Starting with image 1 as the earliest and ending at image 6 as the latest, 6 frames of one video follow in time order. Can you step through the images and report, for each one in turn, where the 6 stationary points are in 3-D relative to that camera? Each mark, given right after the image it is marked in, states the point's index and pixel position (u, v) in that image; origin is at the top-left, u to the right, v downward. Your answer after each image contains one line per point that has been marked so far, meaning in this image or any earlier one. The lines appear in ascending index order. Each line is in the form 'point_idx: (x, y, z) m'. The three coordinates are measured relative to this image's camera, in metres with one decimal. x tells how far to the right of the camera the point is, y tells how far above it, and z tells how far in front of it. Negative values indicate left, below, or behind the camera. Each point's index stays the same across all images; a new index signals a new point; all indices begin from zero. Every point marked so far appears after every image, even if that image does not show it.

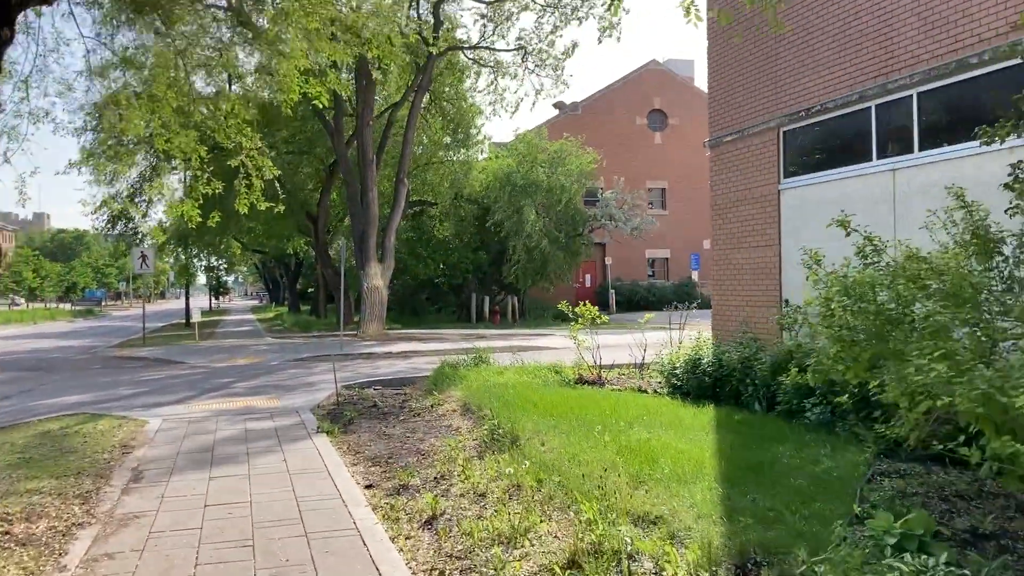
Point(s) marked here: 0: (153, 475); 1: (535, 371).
0: (-2.8, -1.5, +6.6) m
1: (+0.3, -1.1, +11.2) m
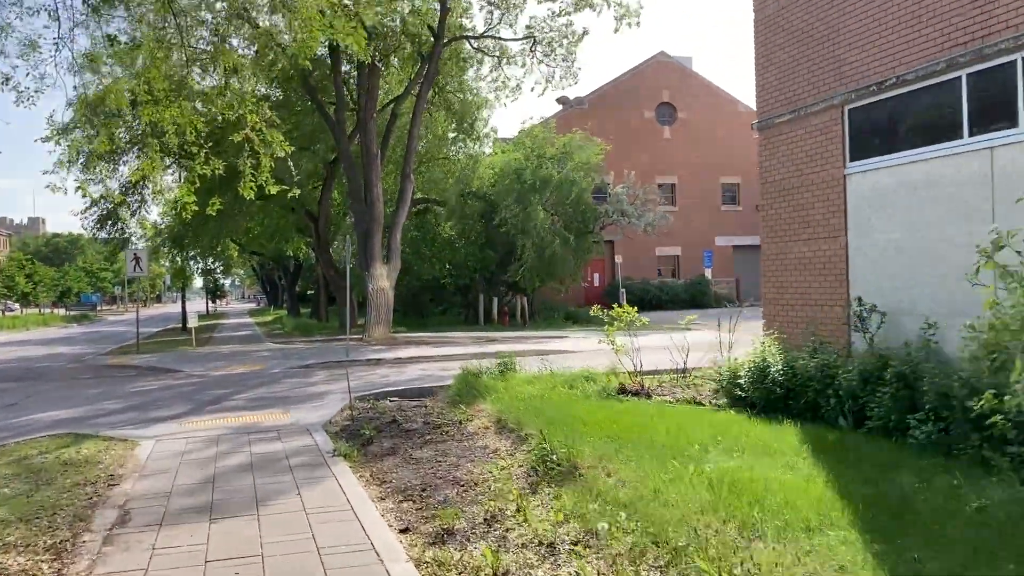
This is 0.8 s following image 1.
0: (-2.4, -1.5, +5.5) m
1: (+0.7, -1.1, +10.1) m
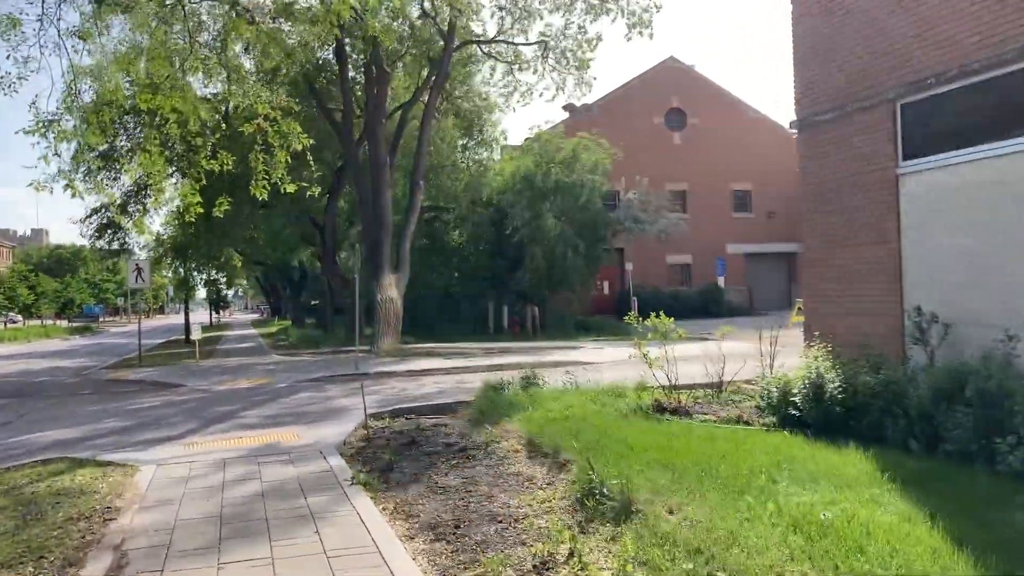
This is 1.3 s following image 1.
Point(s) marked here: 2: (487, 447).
0: (-2.2, -1.6, +4.9) m
1: (+1.0, -1.2, +9.4) m
2: (-0.2, -1.4, +7.6) m
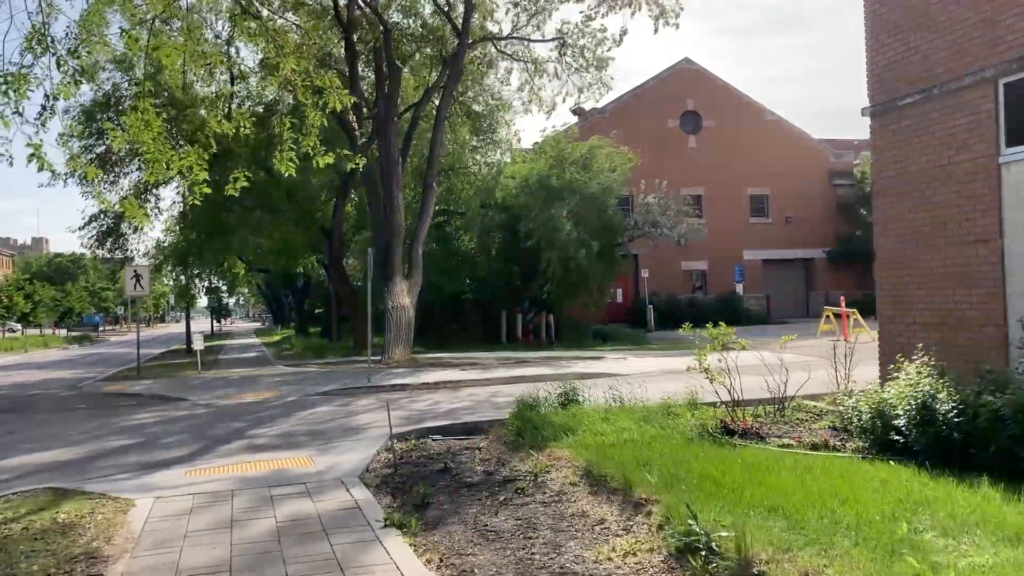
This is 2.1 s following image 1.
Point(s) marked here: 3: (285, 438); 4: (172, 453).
0: (-1.7, -1.6, +3.8) m
1: (+1.4, -1.3, +8.4) m
2: (+0.2, -1.5, +6.5) m
3: (-2.8, -1.8, +10.4) m
4: (-3.9, -1.9, +9.7) m
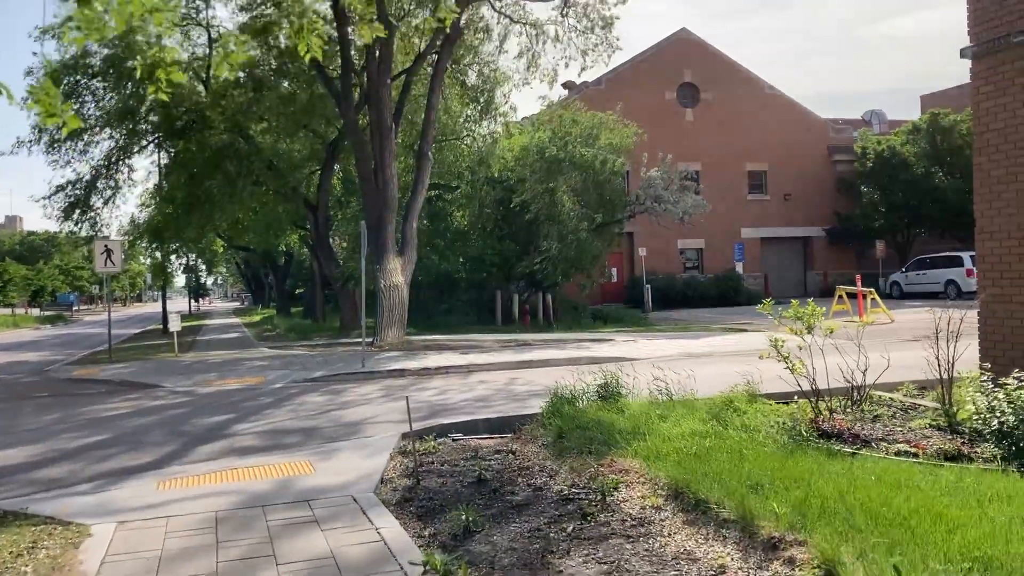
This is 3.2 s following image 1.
0: (-1.3, -1.5, +2.4) m
1: (+1.8, -1.1, +7.0) m
2: (+0.6, -1.3, +5.2) m
3: (-2.5, -1.6, +8.9) m
4: (-3.6, -1.6, +8.2) m
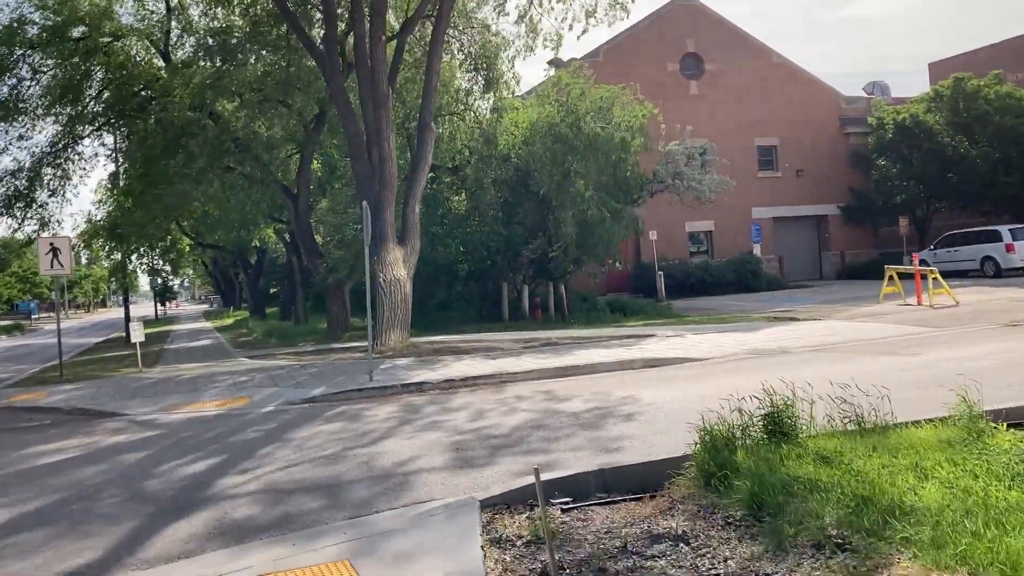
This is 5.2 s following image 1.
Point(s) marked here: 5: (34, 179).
0: (-0.3, -1.5, -0.3) m
1: (+2.6, -0.9, +4.4) m
2: (+1.5, -1.2, +2.5) m
3: (-1.7, -1.5, +6.2) m
4: (-2.8, -1.7, +5.4) m
5: (-10.5, +2.4, +18.2) m
